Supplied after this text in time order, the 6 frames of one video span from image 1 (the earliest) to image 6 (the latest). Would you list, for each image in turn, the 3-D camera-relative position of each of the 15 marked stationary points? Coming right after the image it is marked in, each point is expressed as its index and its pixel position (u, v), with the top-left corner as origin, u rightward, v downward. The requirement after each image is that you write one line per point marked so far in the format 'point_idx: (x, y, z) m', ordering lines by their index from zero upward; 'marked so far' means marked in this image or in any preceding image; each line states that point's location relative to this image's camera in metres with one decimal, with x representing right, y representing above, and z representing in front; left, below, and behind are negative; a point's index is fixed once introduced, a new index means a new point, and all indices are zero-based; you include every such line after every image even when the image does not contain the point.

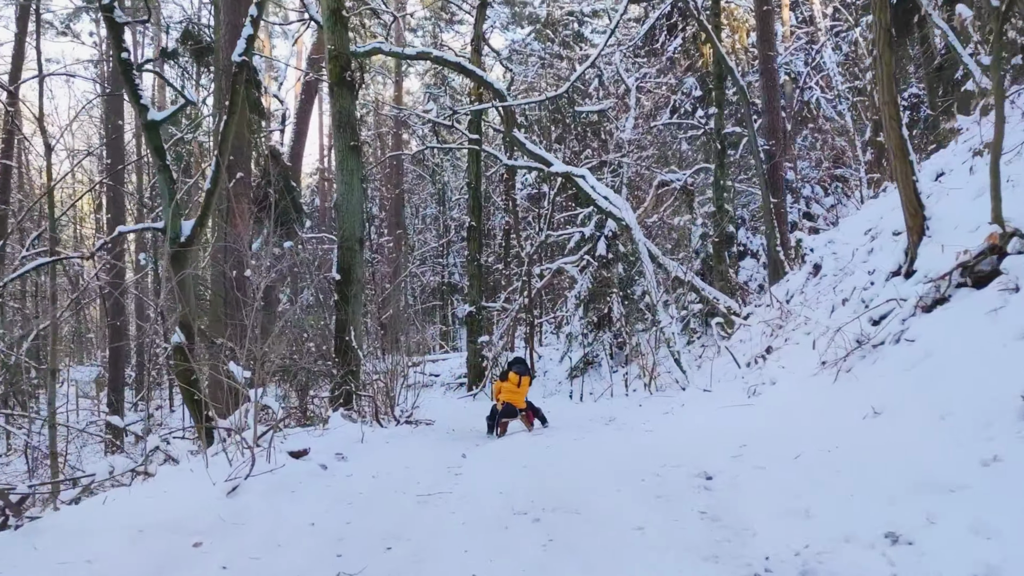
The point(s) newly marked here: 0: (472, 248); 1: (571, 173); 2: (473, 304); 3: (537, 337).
0: (-1.1, +1.1, +17.2) m
1: (+1.0, +2.0, +11.4) m
2: (-1.1, -0.4, +17.2) m
3: (+0.8, -1.5, +18.7) m
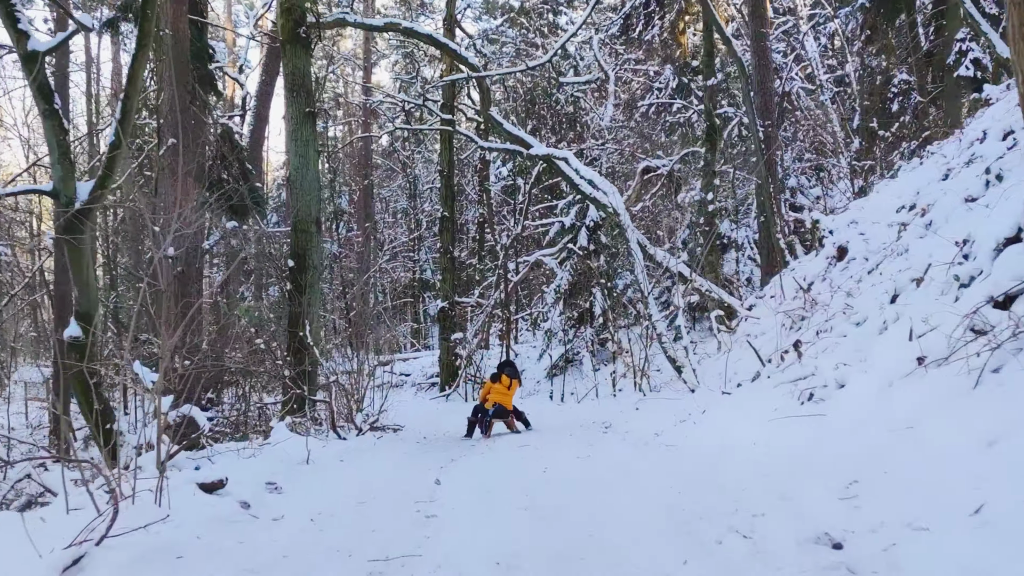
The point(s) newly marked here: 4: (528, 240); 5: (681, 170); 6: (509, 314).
0: (-1.7, +1.2, +16.3) m
1: (+0.6, +2.2, +10.5) m
2: (-1.7, -0.3, +16.3) m
3: (+0.1, -1.3, +17.9) m
4: (+0.5, +1.4, +19.2) m
5: (+3.5, +2.4, +13.1) m
6: (-0.1, -0.7, +16.3) m
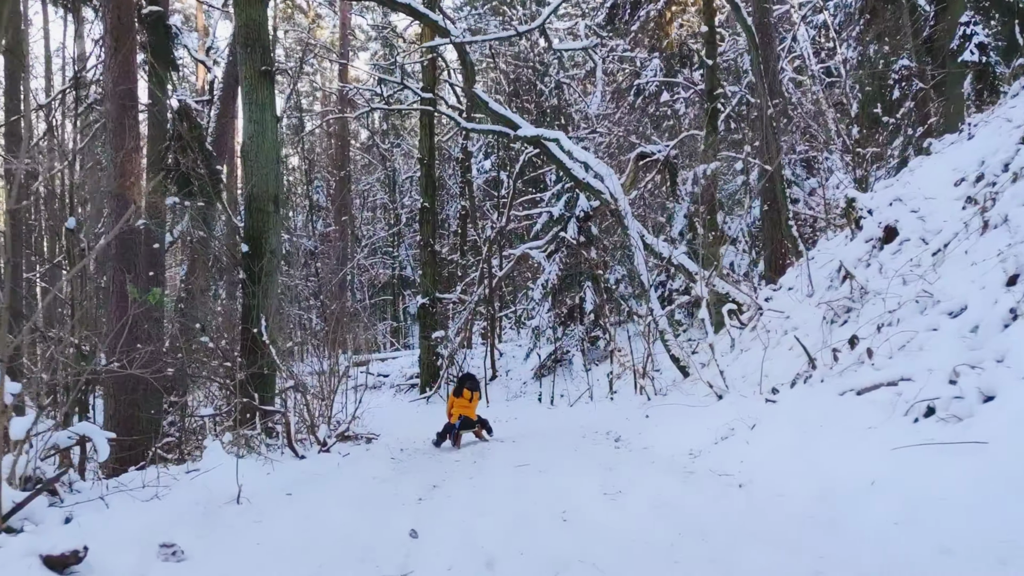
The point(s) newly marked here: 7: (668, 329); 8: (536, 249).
0: (-2.1, +1.4, +15.4) m
1: (+0.4, +2.3, +9.6) m
2: (-2.1, -0.2, +15.3) m
3: (-0.4, -1.2, +17.0) m
4: (0.0, +1.6, +18.4) m
5: (+3.2, +2.5, +12.3) m
6: (-0.4, -0.6, +15.4) m
7: (+2.2, -0.6, +8.8) m
8: (+0.4, +0.7, +11.9) m
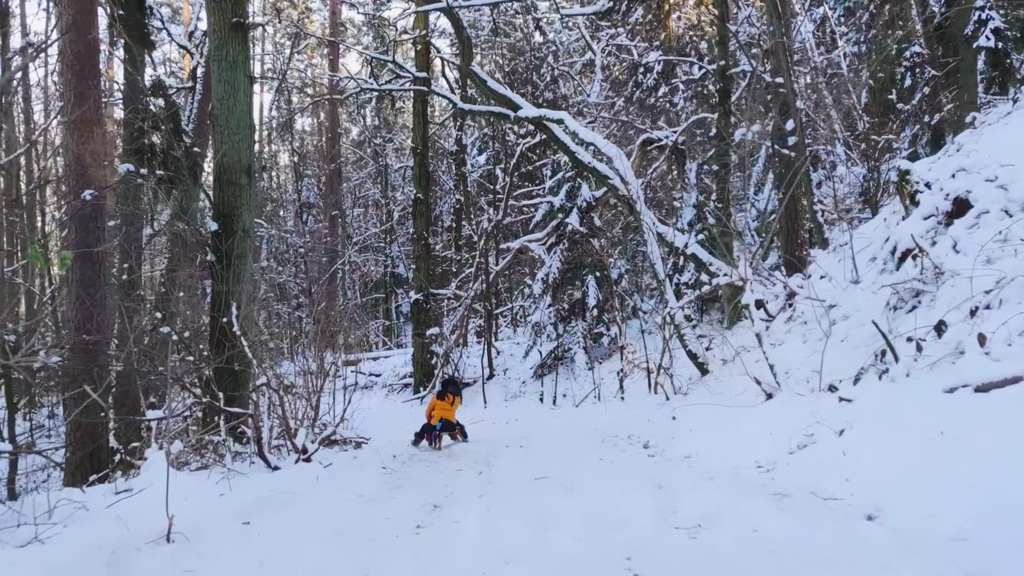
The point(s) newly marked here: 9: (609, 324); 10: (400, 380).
0: (-2.2, +1.5, +14.7) m
1: (+0.5, +2.4, +9.0) m
2: (-2.1, -0.1, +14.6) m
3: (-0.4, -1.1, +16.3) m
4: (-0.1, +1.7, +17.7) m
5: (+3.2, +2.6, +11.7) m
6: (-0.5, -0.5, +14.7) m
7: (+2.2, -0.5, +8.2) m
8: (+0.4, +0.8, +11.2) m
9: (+2.0, -0.7, +13.1) m
10: (-2.7, -2.2, +15.6) m
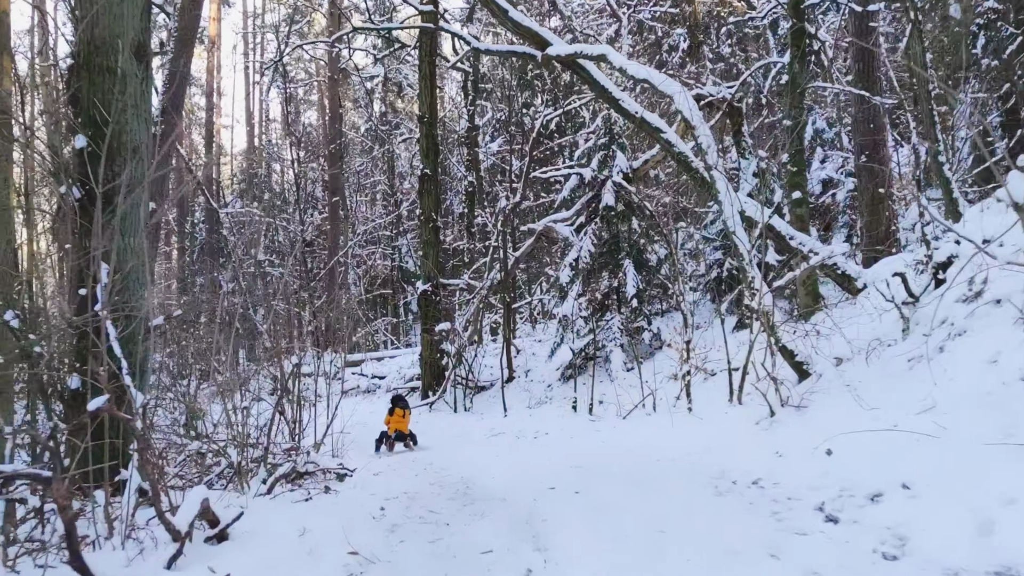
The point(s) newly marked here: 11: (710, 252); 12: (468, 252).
0: (-1.7, +1.7, +12.9) m
1: (+0.8, +2.6, +7.1) m
2: (-1.7, +0.1, +12.8) m
3: (0.0, -0.9, +14.5) m
4: (+0.4, +1.9, +15.9) m
5: (+3.5, +2.9, +9.8) m
6: (-0.1, -0.2, +12.9) m
7: (+2.5, -0.2, +6.3) m
8: (+0.8, +1.0, +9.4) m
9: (+2.4, -0.5, +11.3) m
10: (-2.3, -2.1, +13.8) m
11: (+3.3, +0.6, +10.7) m
12: (-1.3, +1.1, +19.4) m
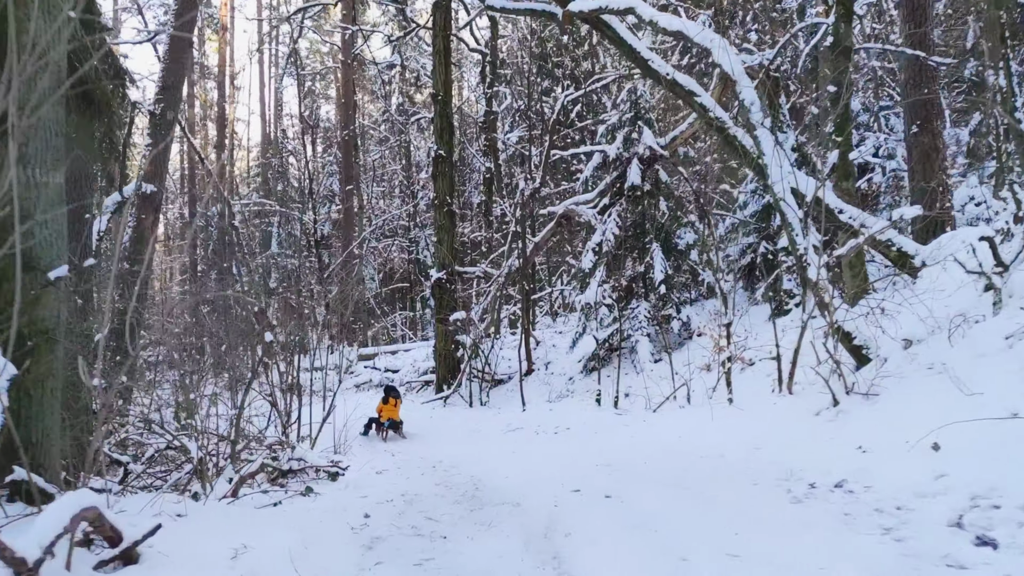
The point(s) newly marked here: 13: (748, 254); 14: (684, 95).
0: (-1.4, +1.9, +12.3) m
1: (+0.9, +2.8, +6.5) m
2: (-1.3, +0.4, +12.2) m
3: (+0.4, -0.7, +13.8) m
4: (+0.8, +2.1, +15.2) m
5: (+3.8, +3.1, +9.0) m
6: (+0.3, 0.0, +12.3) m
7: (+2.7, 0.0, +5.6) m
8: (+1.0, +1.3, +8.7) m
9: (+2.7, -0.3, +10.5) m
10: (-1.9, -1.8, +13.2) m
11: (+3.6, +0.8, +10.0) m
12: (-0.8, +1.3, +18.8) m
13: (+3.7, +0.5, +10.0) m
14: (+1.7, +2.0, +6.5) m
